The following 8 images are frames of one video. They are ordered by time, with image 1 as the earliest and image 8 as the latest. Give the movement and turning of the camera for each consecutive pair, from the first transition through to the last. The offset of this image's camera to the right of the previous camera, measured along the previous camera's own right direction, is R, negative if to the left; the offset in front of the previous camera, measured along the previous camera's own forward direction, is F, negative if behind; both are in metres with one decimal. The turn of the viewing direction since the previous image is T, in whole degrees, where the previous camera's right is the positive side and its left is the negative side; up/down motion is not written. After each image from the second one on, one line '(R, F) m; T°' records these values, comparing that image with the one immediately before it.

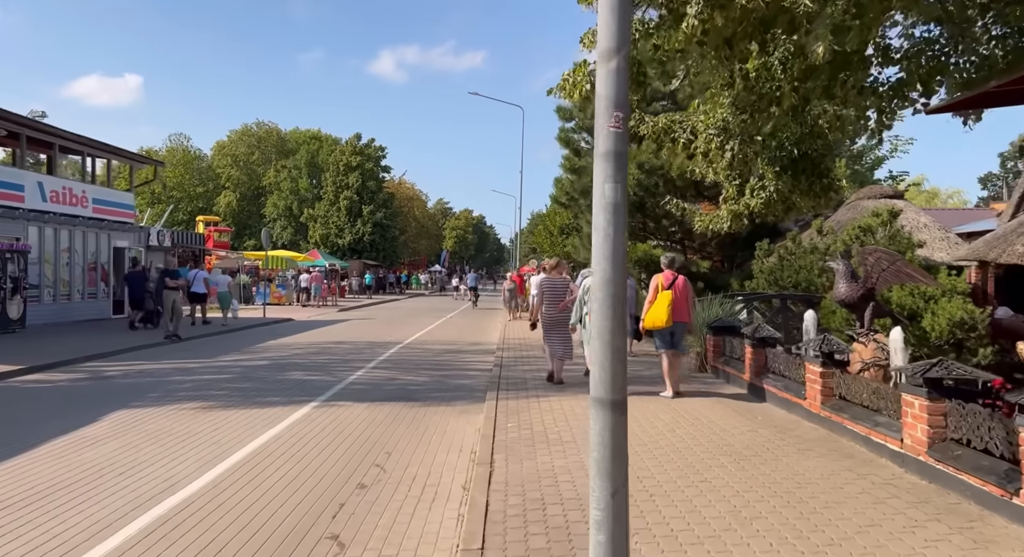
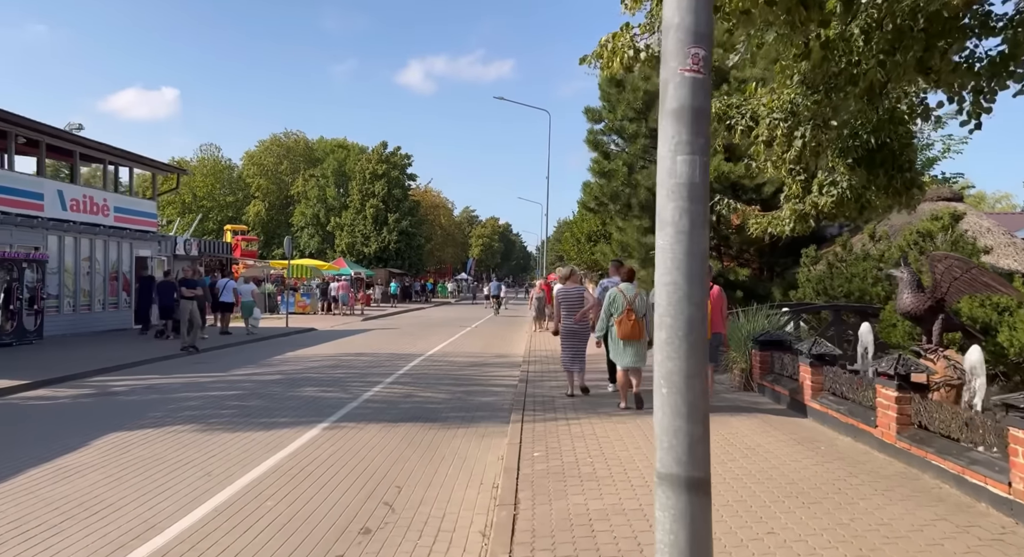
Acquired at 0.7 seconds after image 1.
(0.0, +0.7) m; -2°
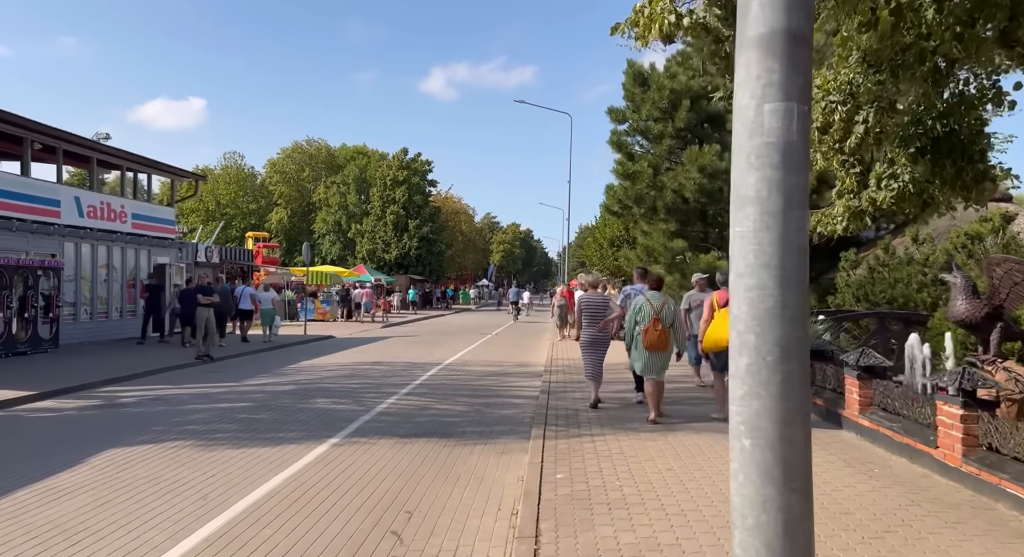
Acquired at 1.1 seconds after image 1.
(0.0, +0.5) m; -2°
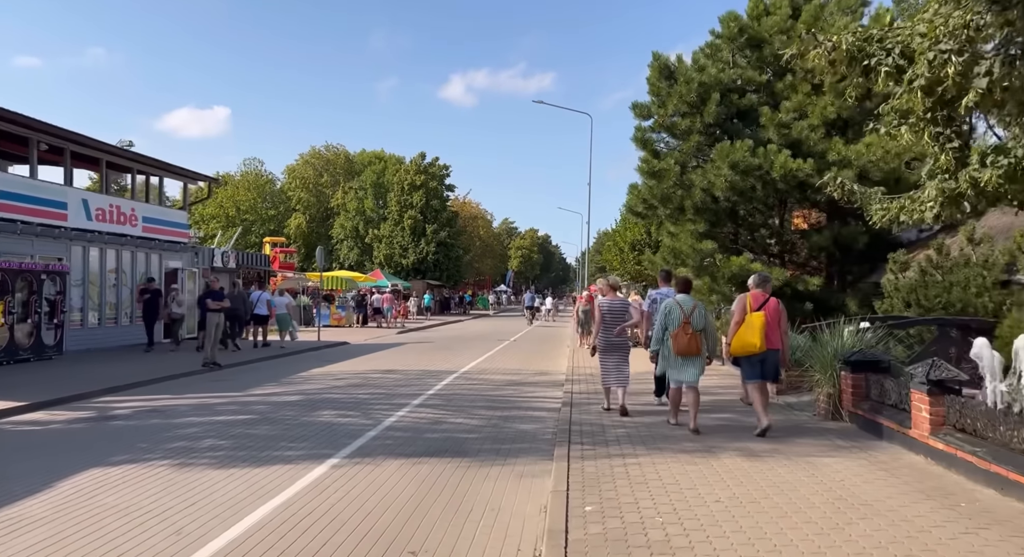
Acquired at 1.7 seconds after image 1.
(0.0, +0.8) m; -1°
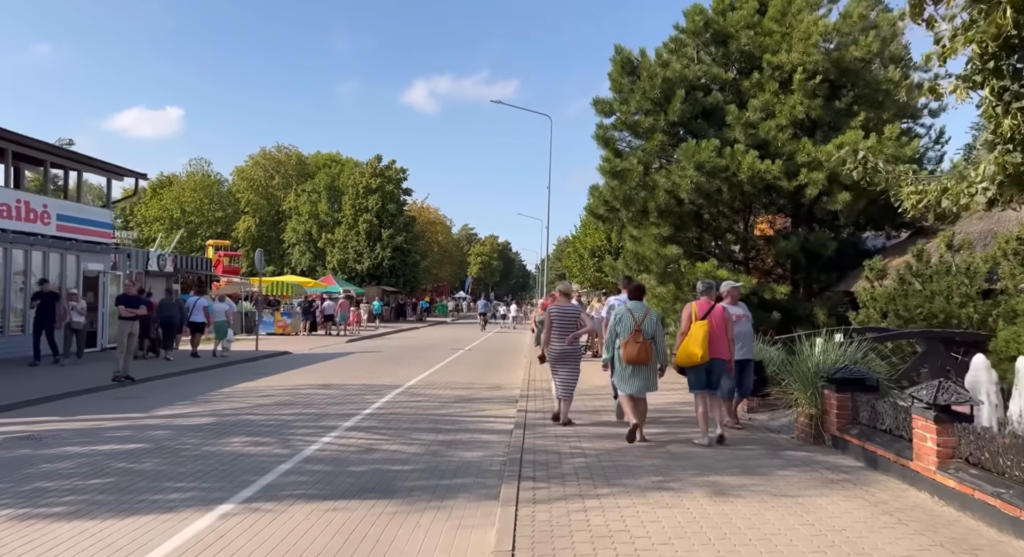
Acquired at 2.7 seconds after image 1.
(+0.2, +1.1) m; +3°
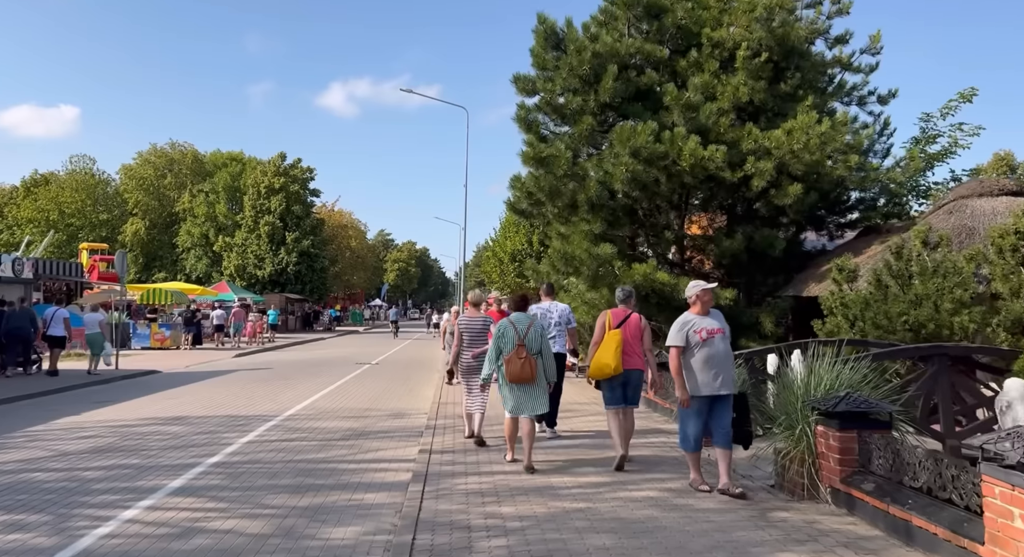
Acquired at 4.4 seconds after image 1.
(+0.2, +2.2) m; +6°
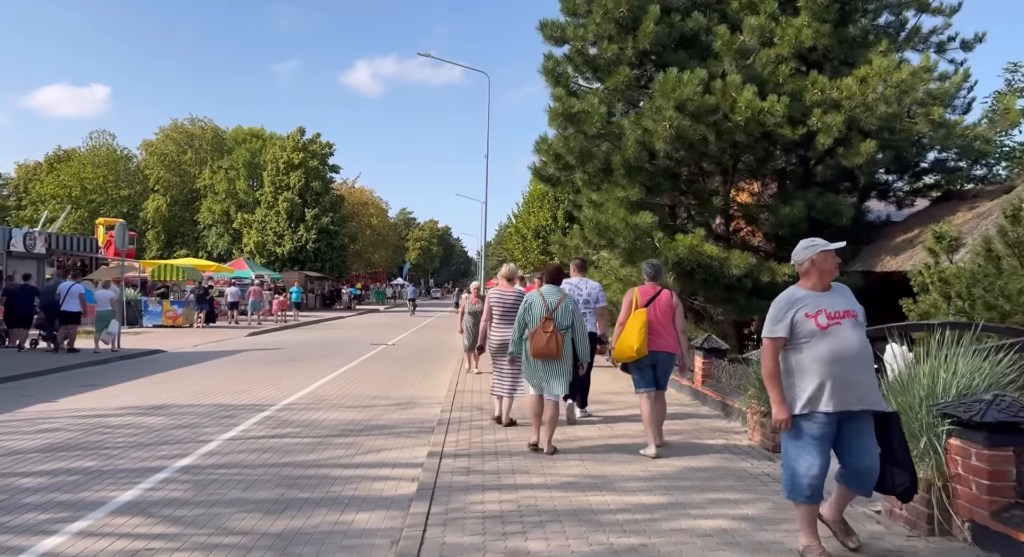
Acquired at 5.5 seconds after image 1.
(0.0, +1.4) m; -2°
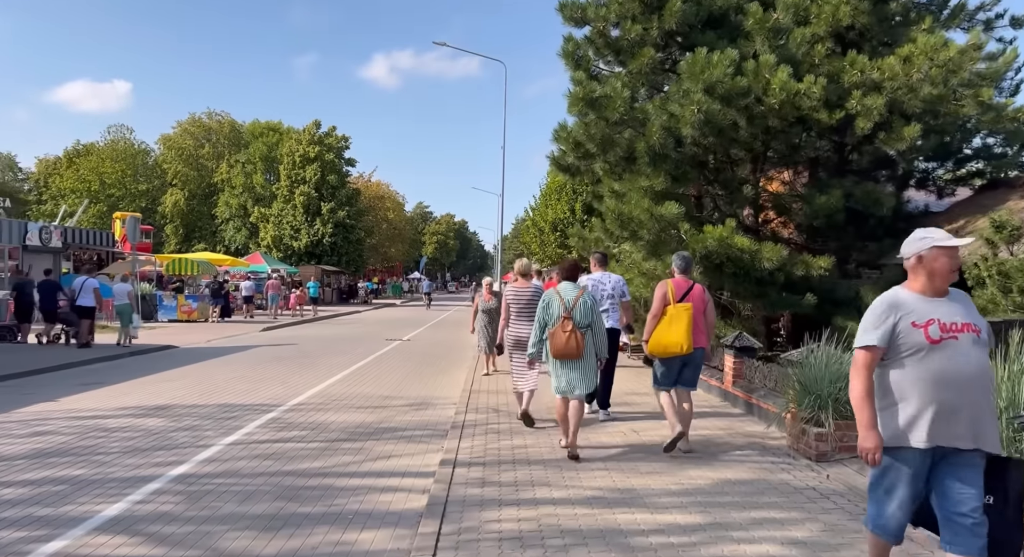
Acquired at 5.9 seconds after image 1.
(0.0, +0.5) m; -1°
